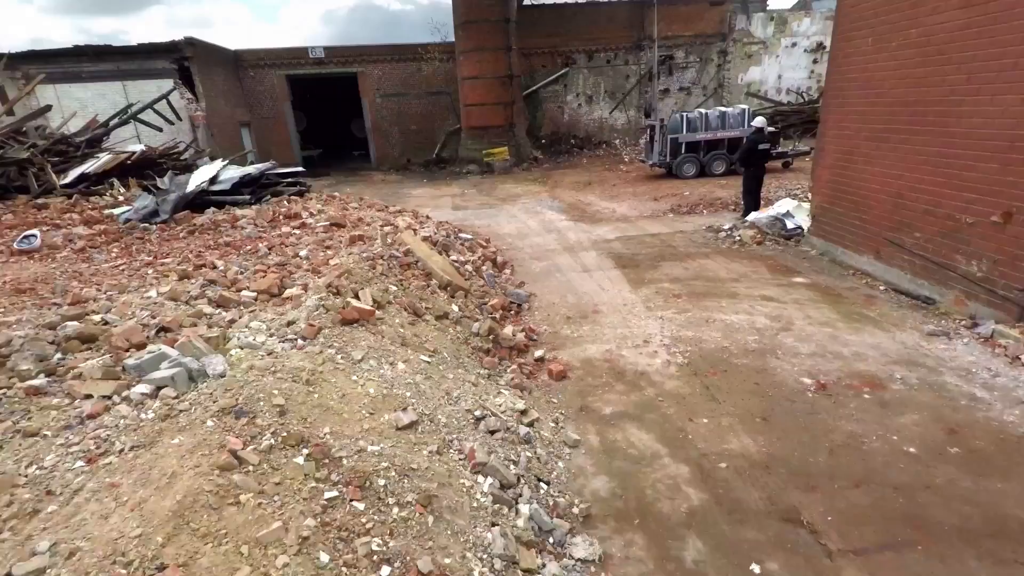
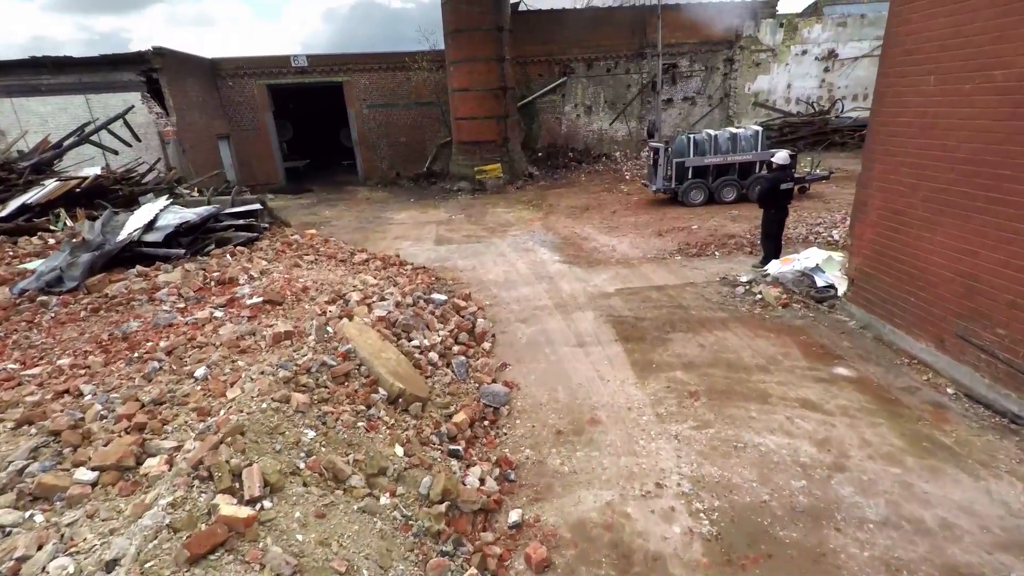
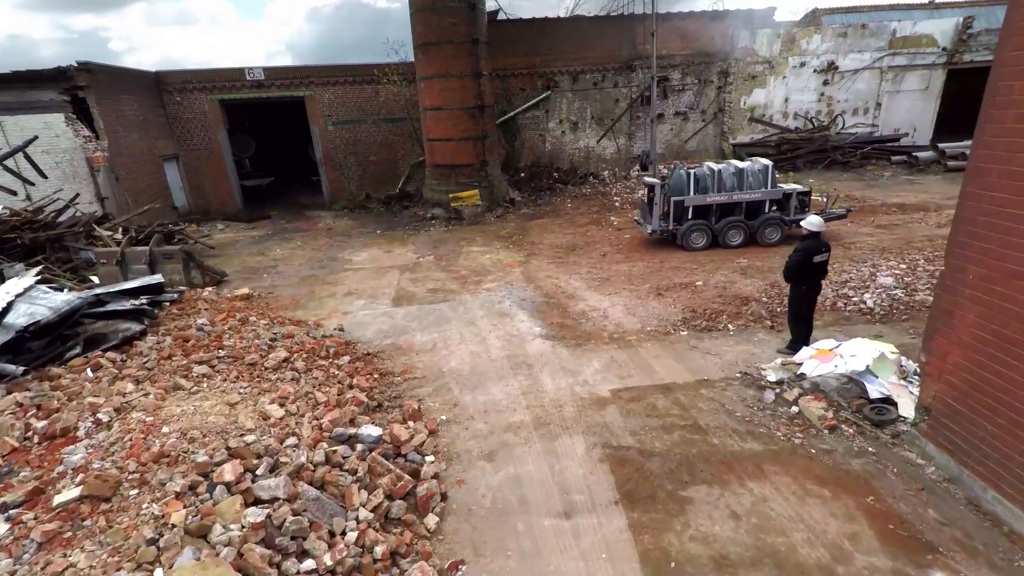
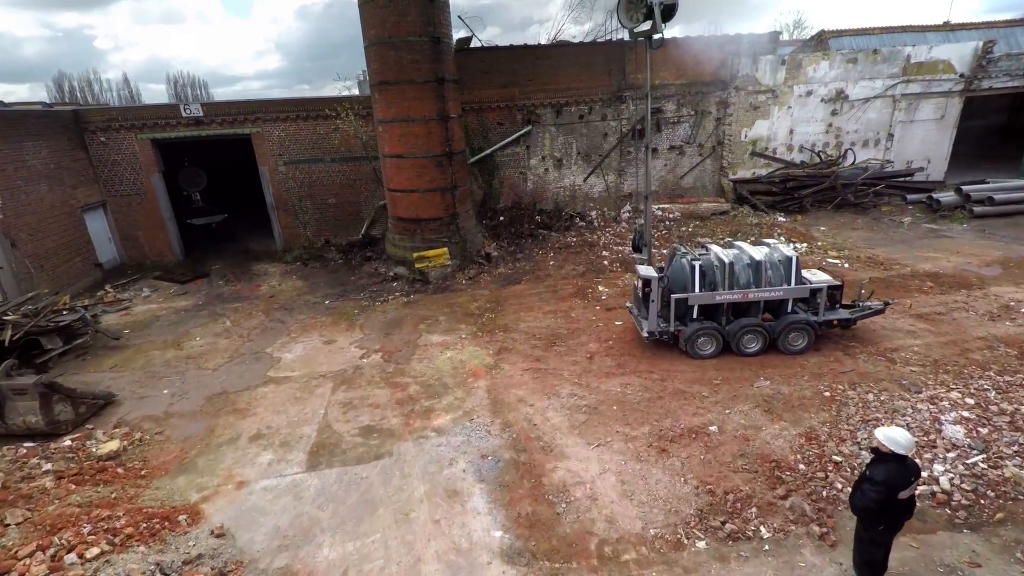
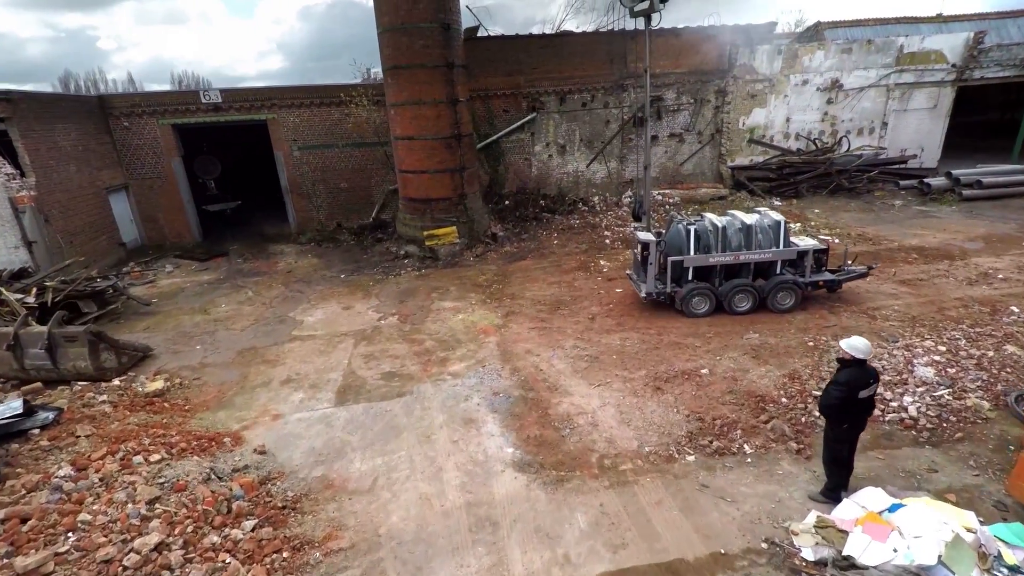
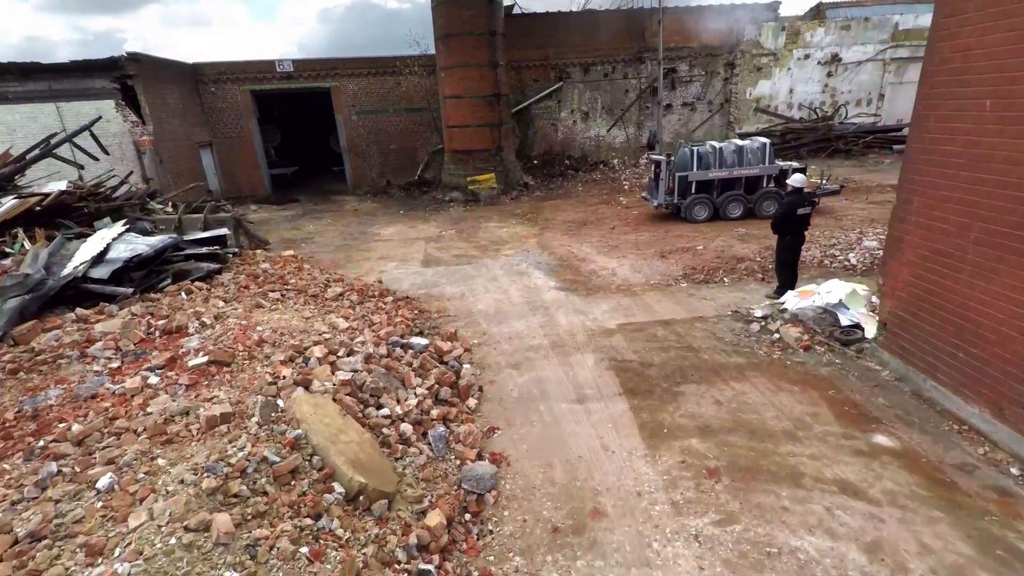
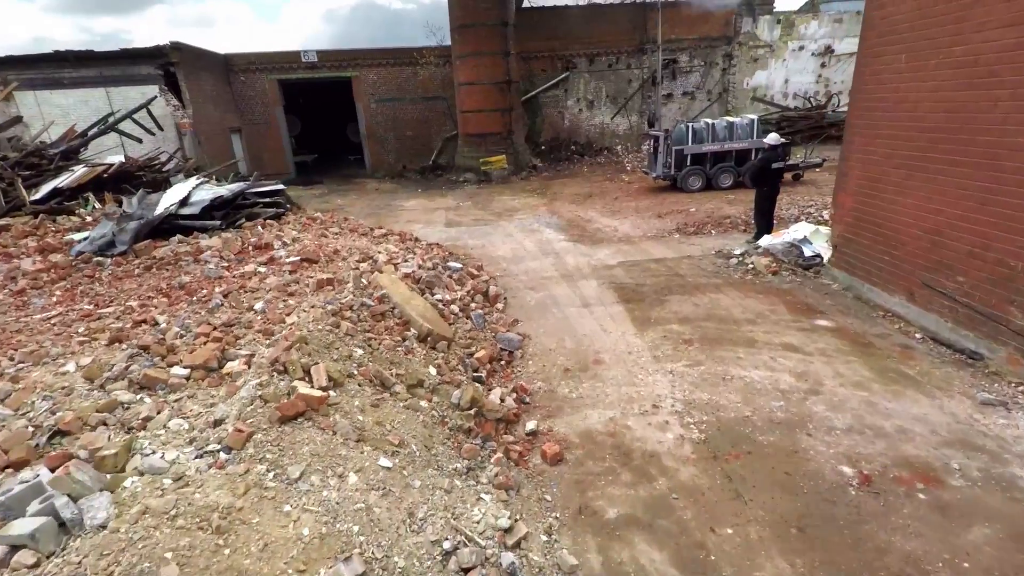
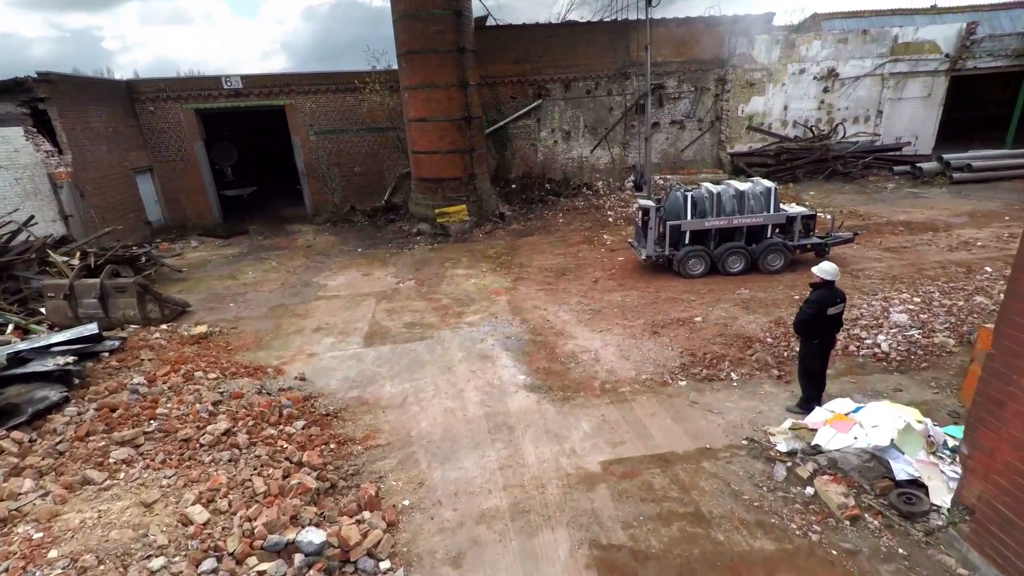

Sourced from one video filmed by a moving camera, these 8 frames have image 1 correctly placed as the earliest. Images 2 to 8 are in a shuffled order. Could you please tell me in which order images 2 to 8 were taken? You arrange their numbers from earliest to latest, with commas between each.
7, 2, 6, 3, 8, 5, 4
